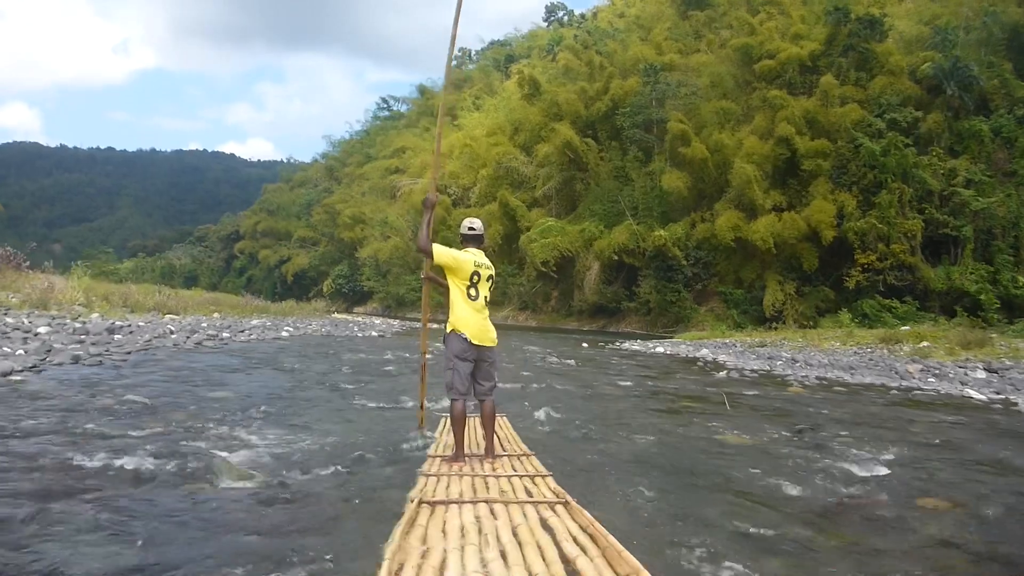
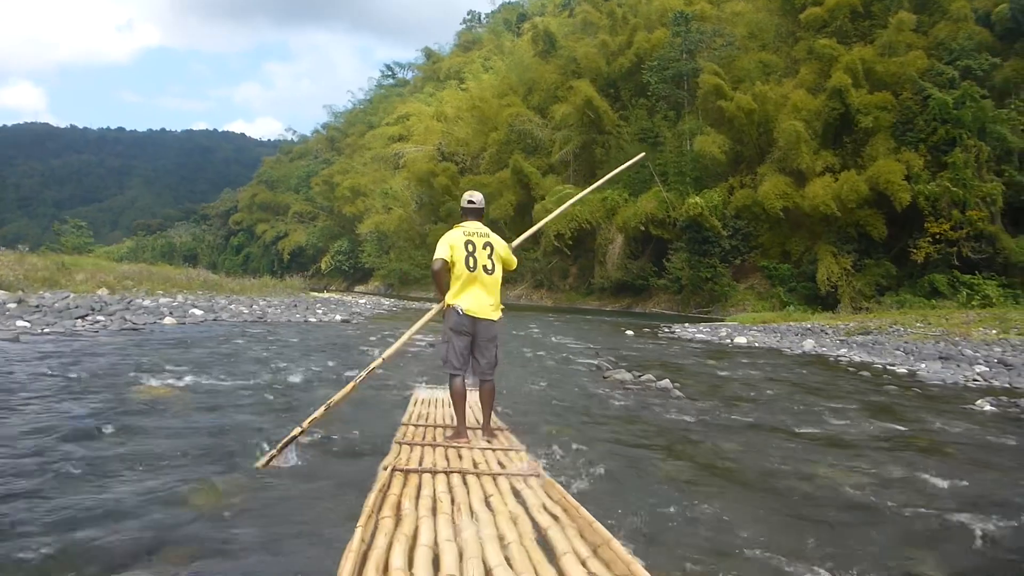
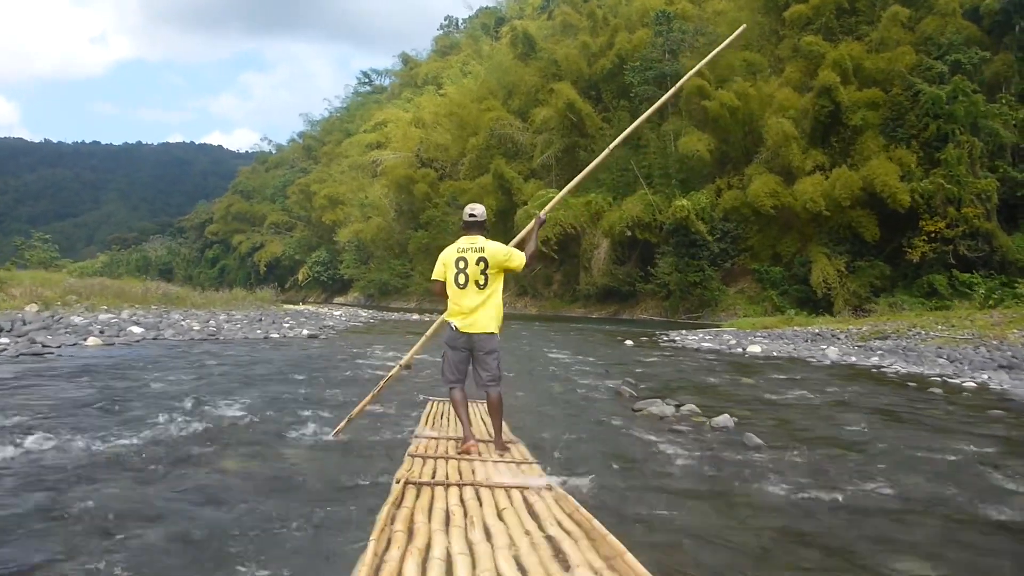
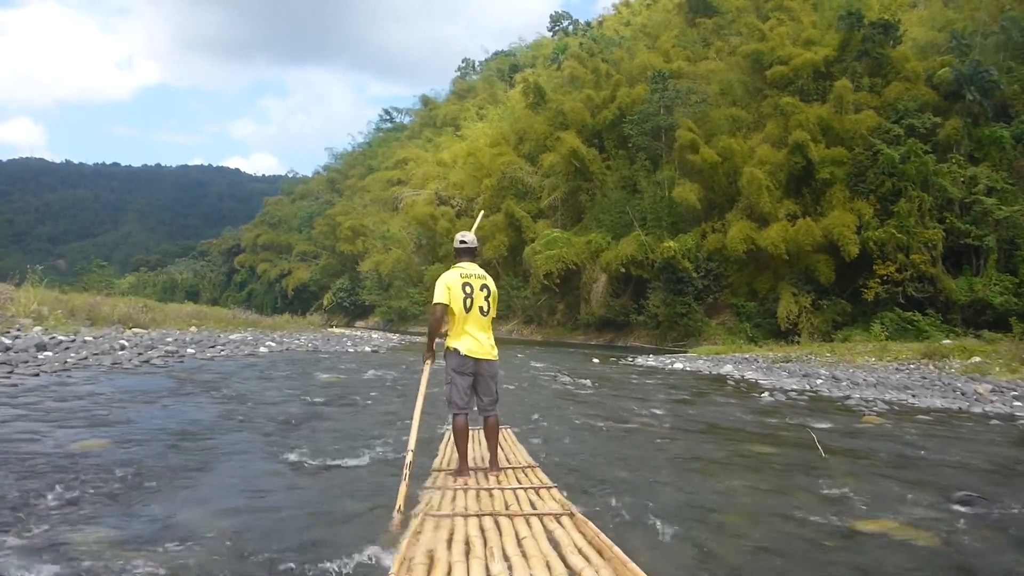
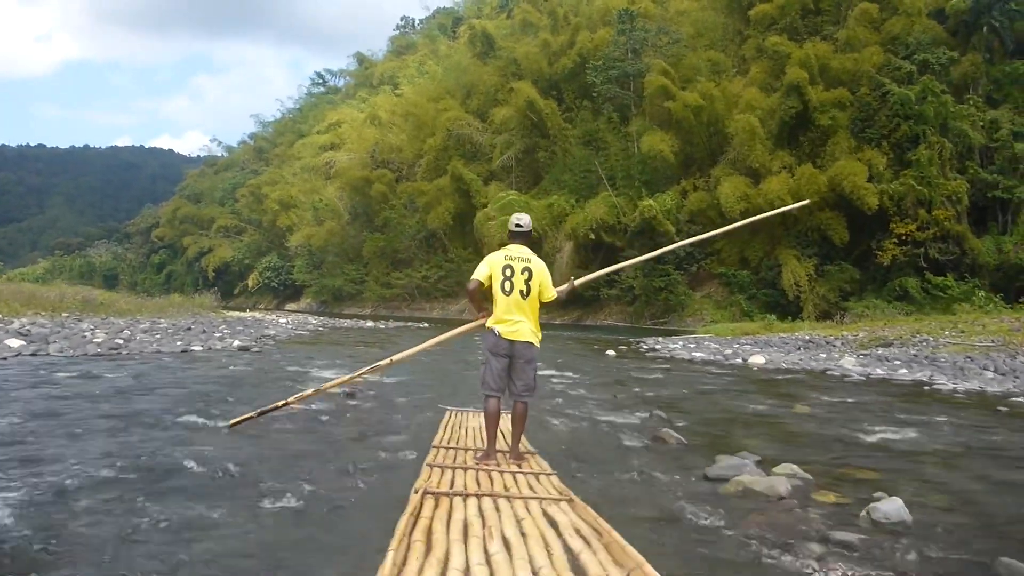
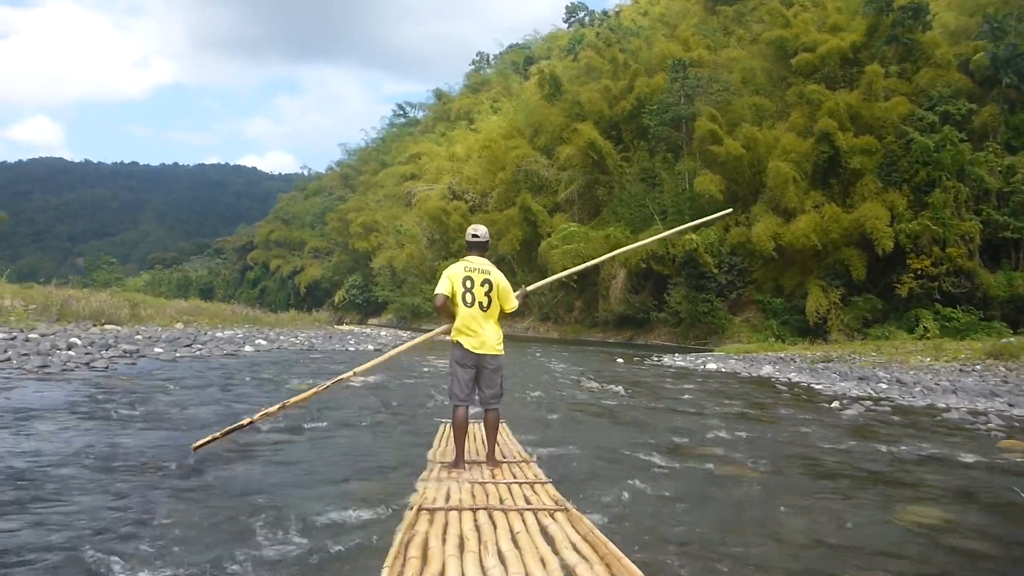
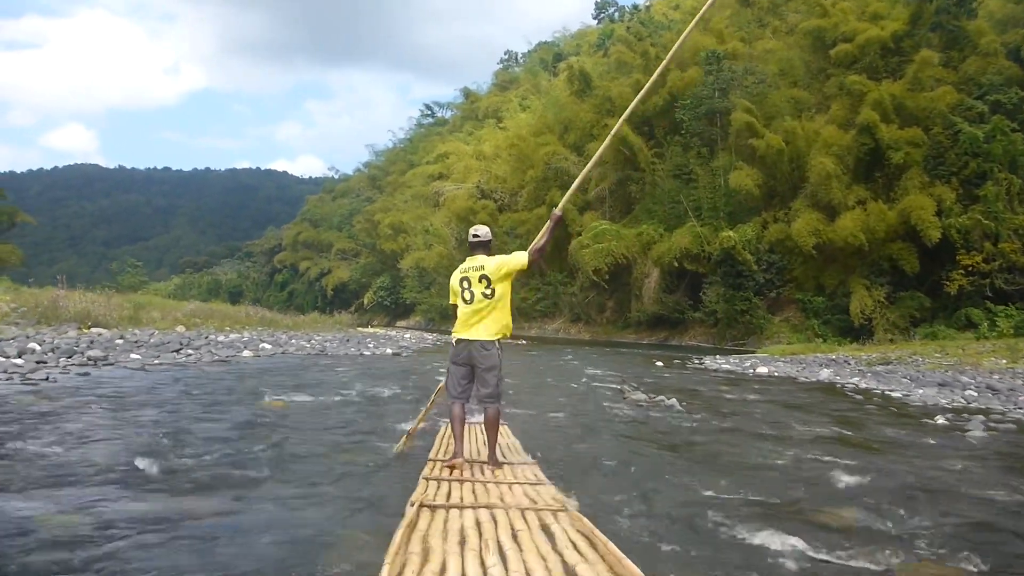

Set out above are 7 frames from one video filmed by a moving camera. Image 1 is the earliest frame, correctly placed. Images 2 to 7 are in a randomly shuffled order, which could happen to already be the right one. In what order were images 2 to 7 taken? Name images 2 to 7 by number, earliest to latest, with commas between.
4, 6, 7, 2, 3, 5
